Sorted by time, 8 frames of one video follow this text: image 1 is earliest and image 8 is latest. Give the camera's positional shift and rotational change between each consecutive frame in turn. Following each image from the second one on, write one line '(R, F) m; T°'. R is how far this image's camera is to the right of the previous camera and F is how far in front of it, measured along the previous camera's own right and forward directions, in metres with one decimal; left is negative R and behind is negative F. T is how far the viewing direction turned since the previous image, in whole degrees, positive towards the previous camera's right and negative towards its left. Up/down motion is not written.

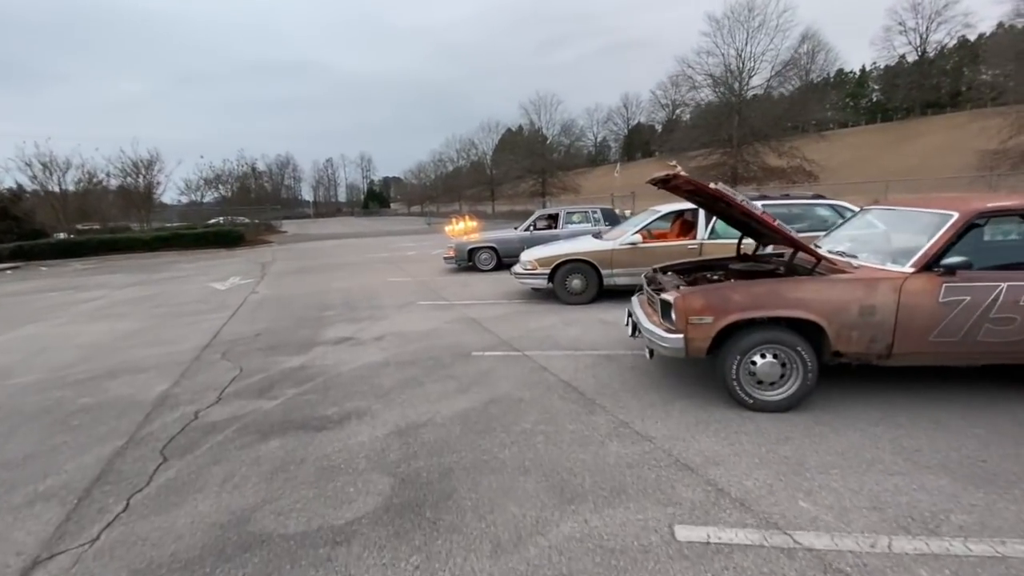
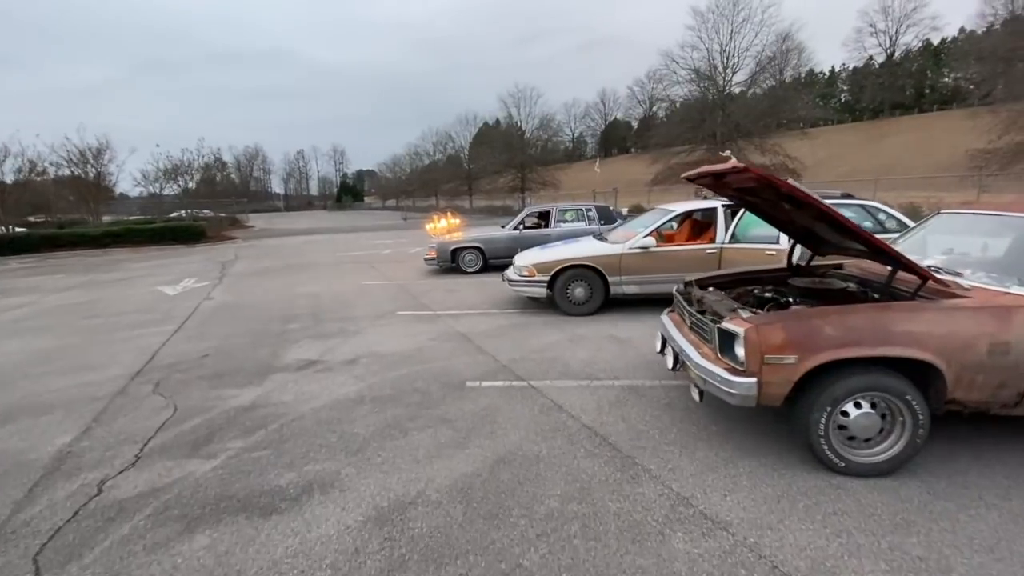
(-0.3, +1.1) m; +3°
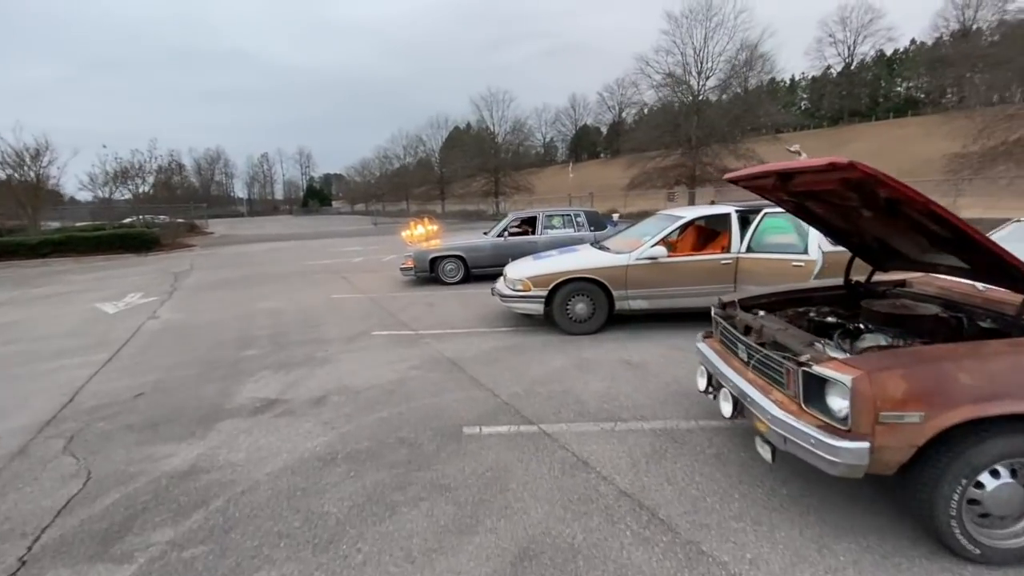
(-0.3, +0.9) m; +3°
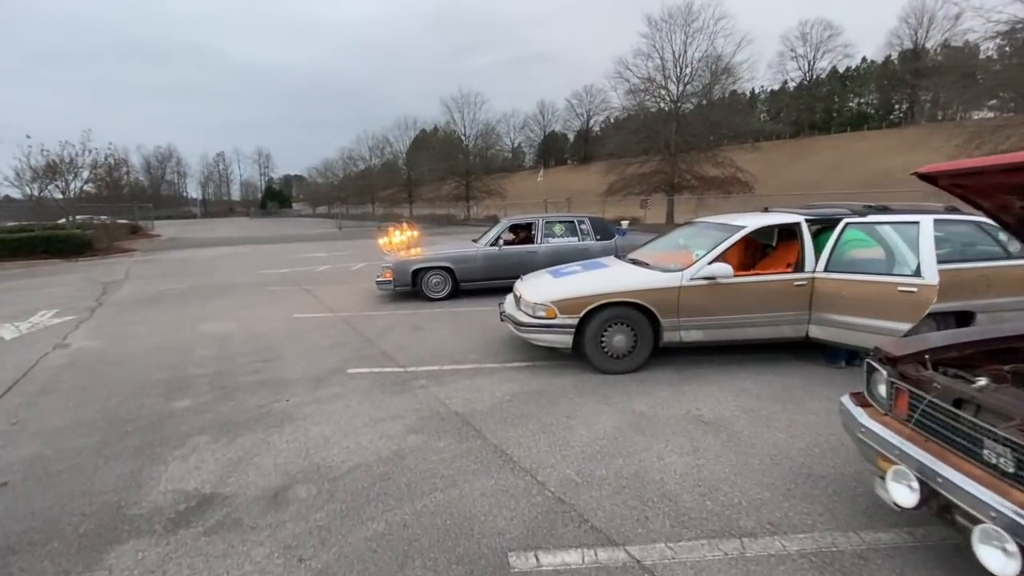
(-0.6, +1.5) m; +4°
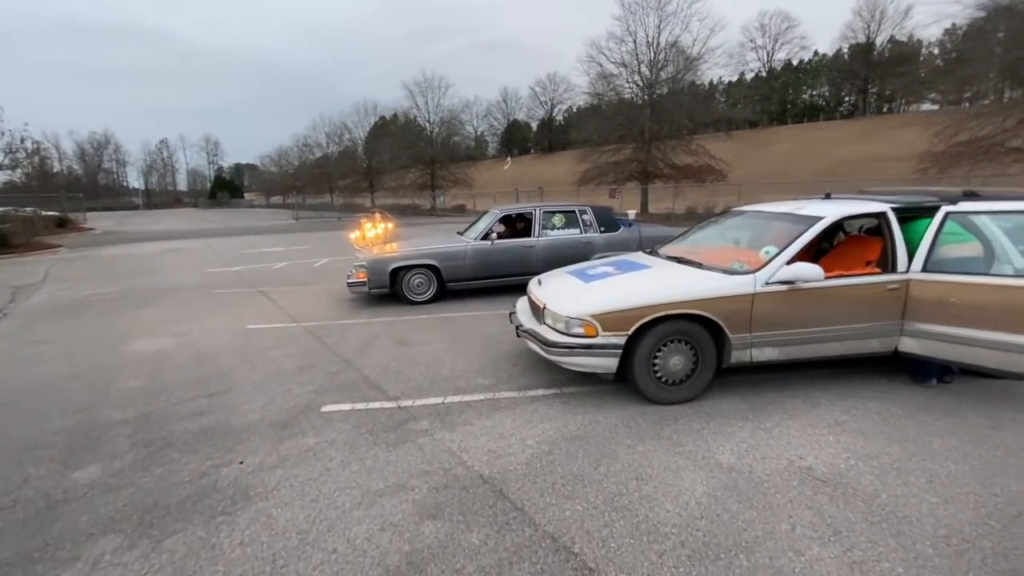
(-0.5, +1.2) m; +4°
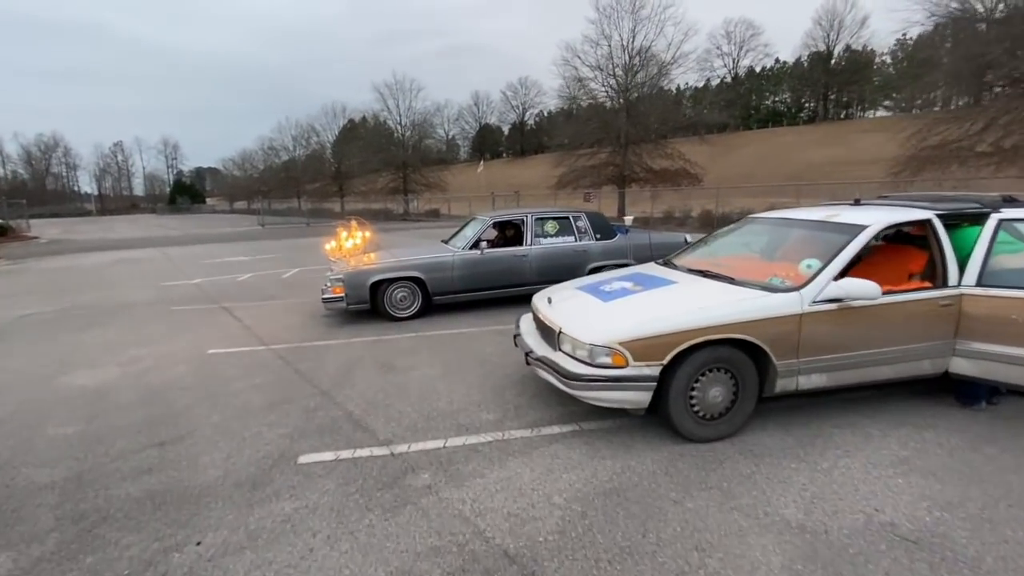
(-0.3, +0.6) m; +3°
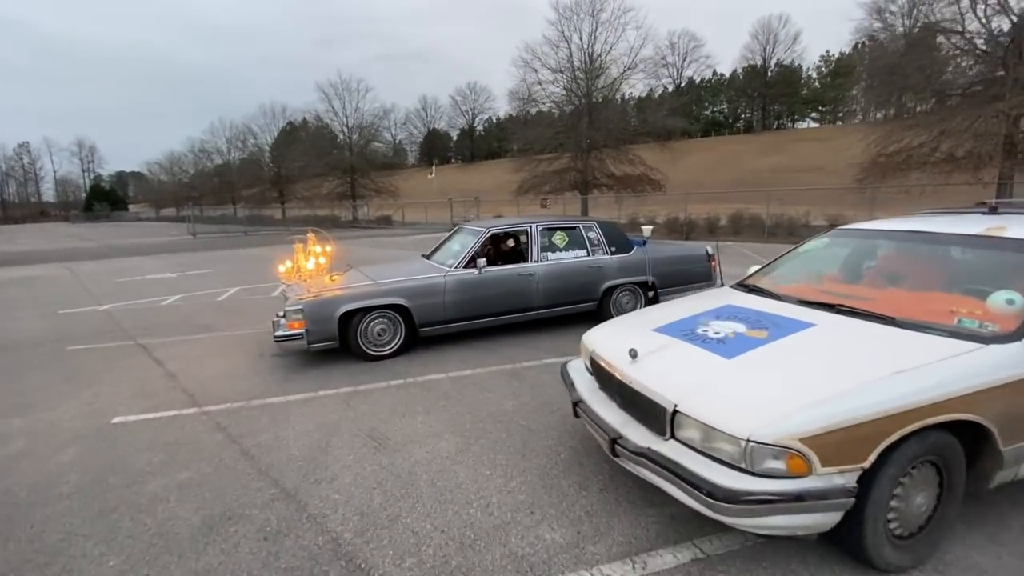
(-0.7, +1.4) m; +6°
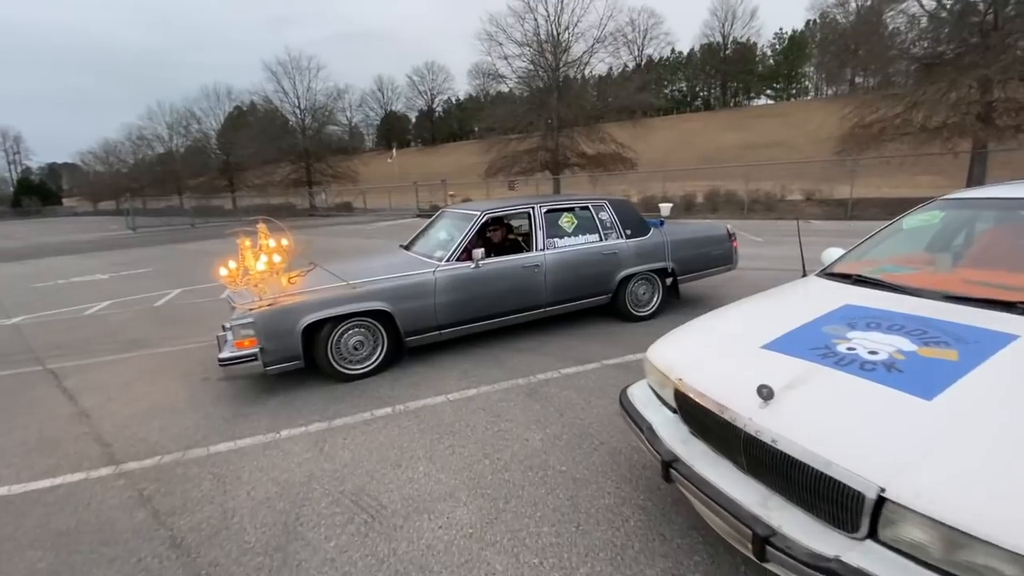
(-0.4, +1.1) m; +4°
